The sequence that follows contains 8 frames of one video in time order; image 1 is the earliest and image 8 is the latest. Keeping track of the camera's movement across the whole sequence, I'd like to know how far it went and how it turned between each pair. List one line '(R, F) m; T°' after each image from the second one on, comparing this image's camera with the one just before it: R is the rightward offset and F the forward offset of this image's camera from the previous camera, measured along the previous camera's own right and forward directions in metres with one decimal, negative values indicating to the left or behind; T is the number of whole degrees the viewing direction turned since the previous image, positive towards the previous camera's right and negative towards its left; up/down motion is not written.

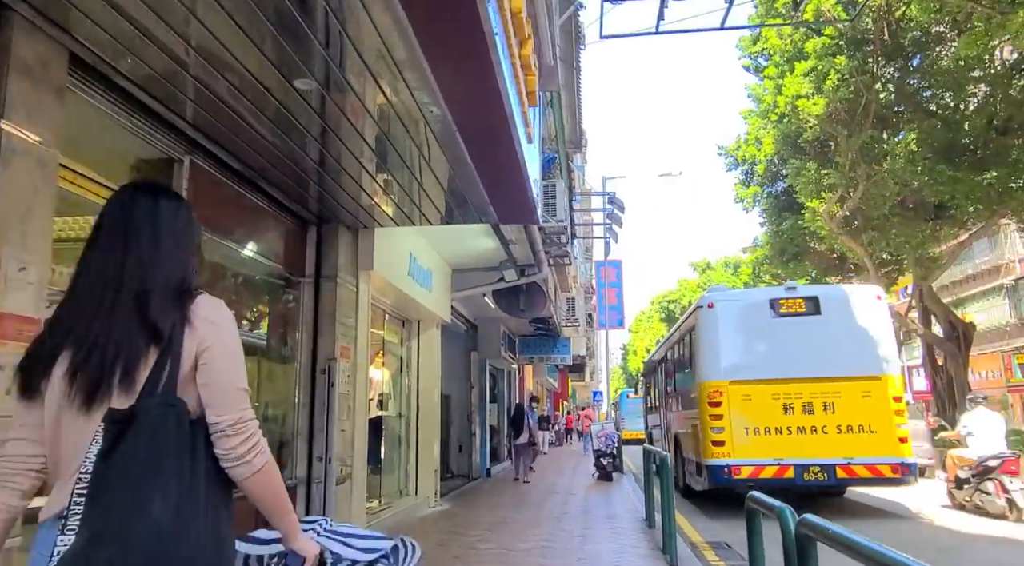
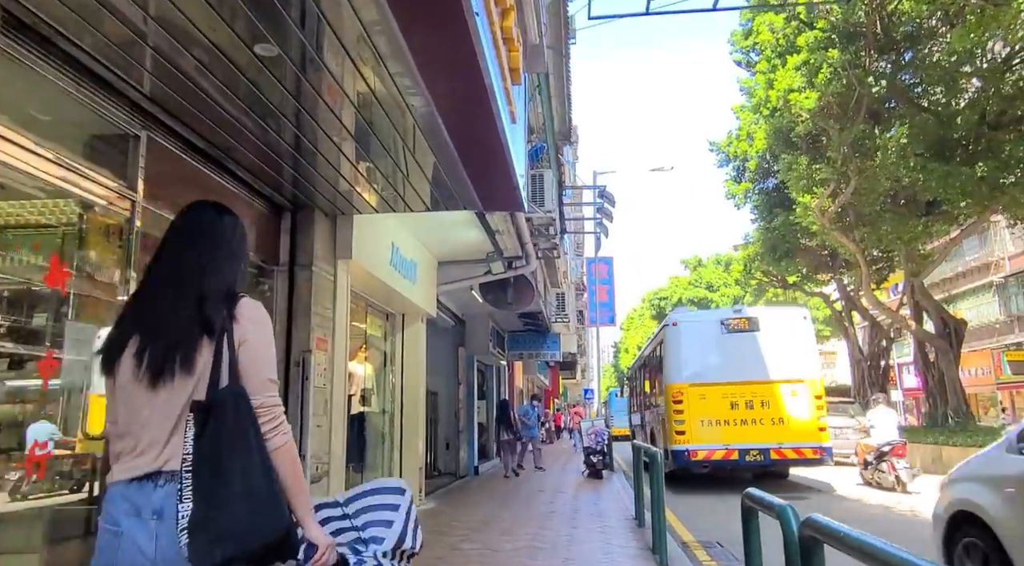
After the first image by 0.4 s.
(+0.1, +0.2) m; +1°
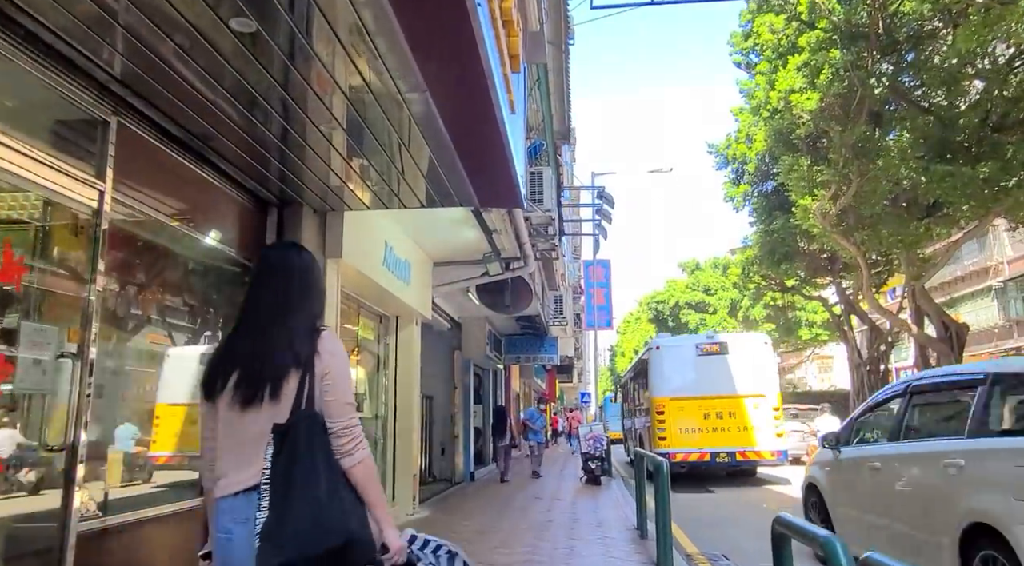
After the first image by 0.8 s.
(0.0, +0.3) m; 0°
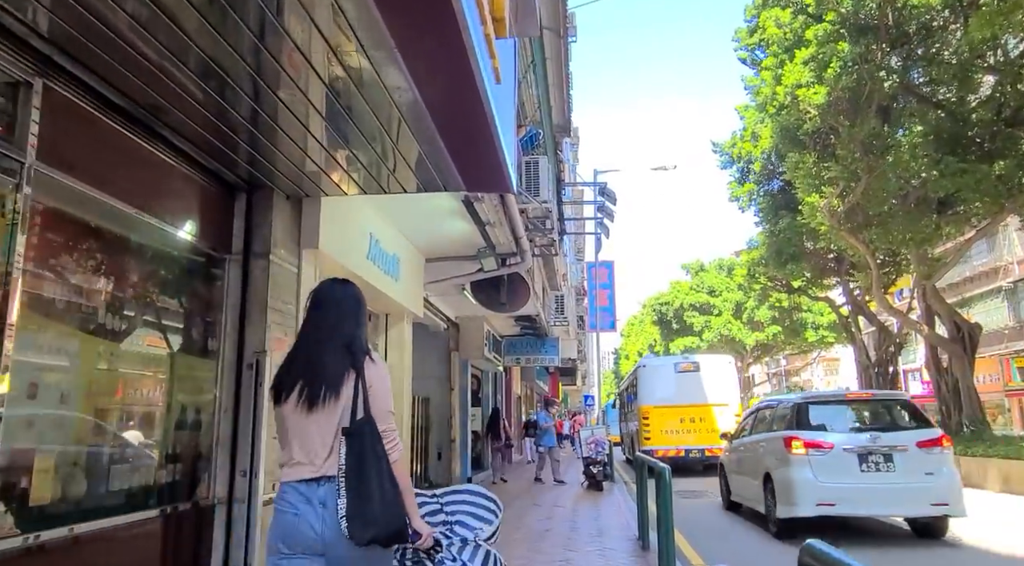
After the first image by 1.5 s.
(+0.1, +0.4) m; 0°
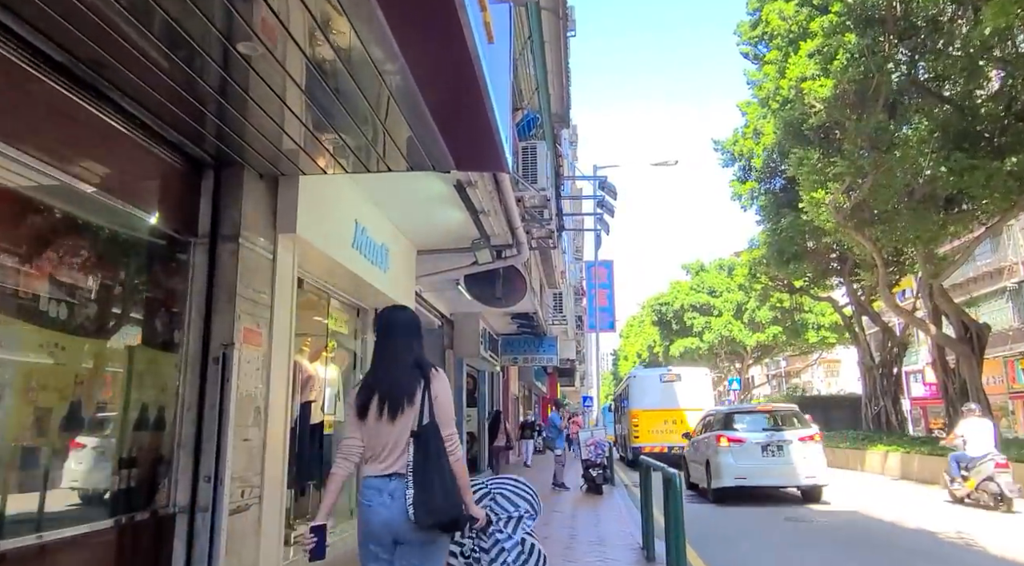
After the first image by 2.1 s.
(0.0, +0.4) m; 0°
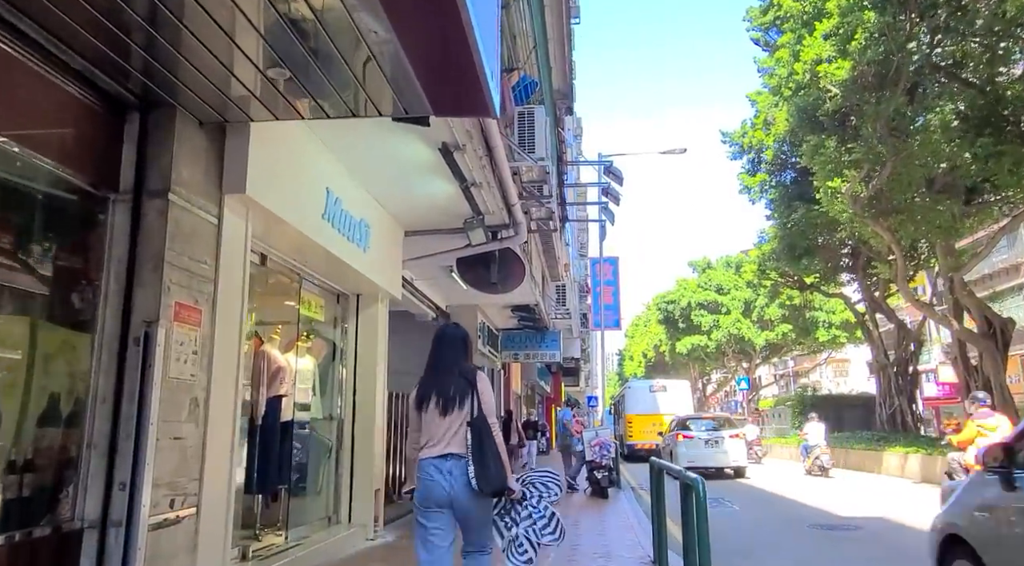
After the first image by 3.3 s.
(+0.1, +0.8) m; 0°
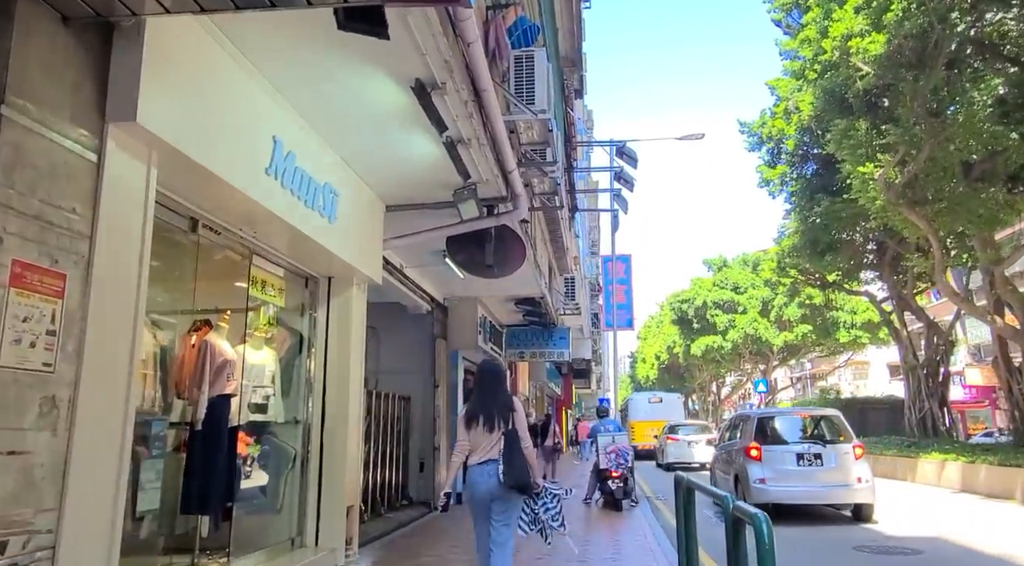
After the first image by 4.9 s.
(+0.1, +1.1) m; -1°
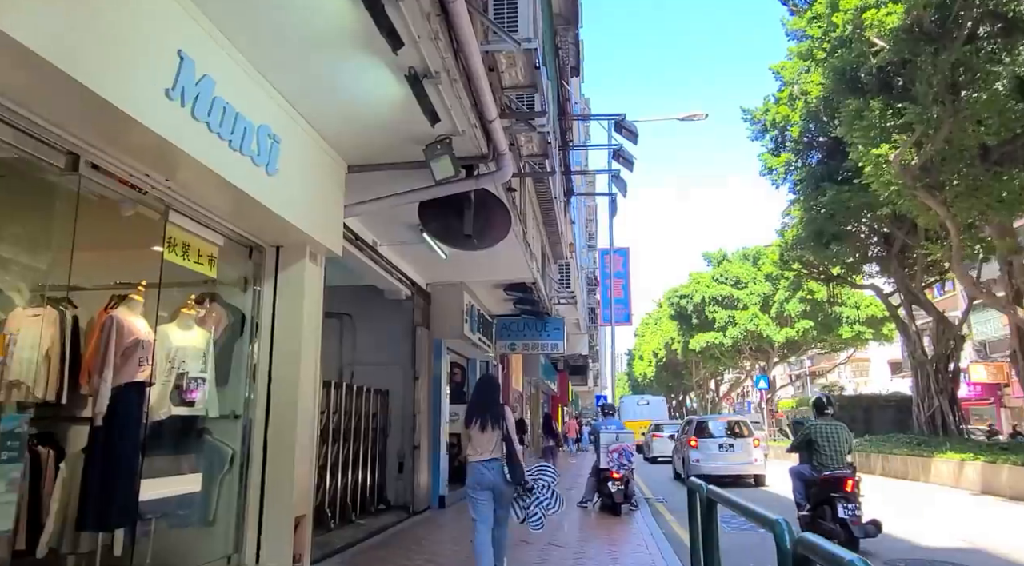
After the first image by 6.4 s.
(+0.1, +1.0) m; 0°
